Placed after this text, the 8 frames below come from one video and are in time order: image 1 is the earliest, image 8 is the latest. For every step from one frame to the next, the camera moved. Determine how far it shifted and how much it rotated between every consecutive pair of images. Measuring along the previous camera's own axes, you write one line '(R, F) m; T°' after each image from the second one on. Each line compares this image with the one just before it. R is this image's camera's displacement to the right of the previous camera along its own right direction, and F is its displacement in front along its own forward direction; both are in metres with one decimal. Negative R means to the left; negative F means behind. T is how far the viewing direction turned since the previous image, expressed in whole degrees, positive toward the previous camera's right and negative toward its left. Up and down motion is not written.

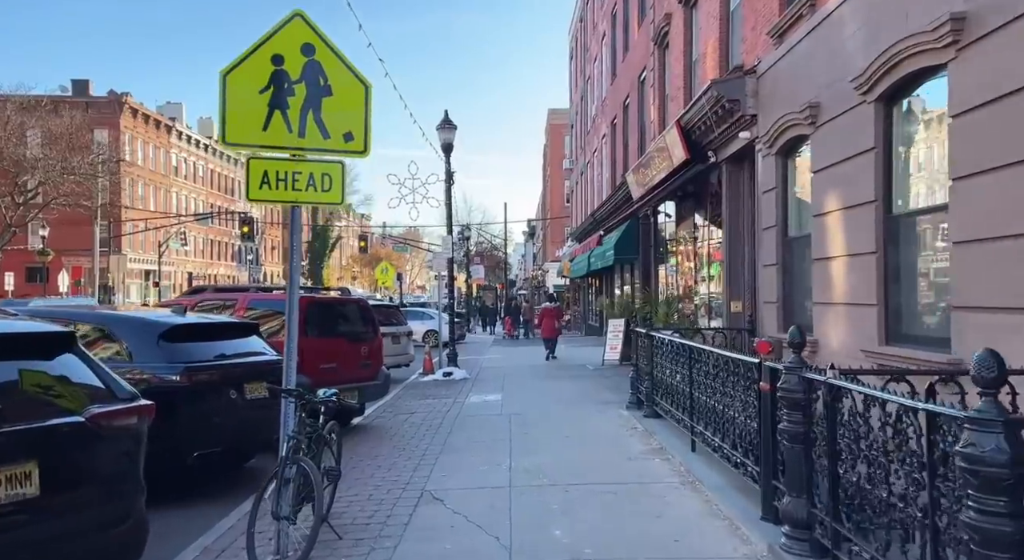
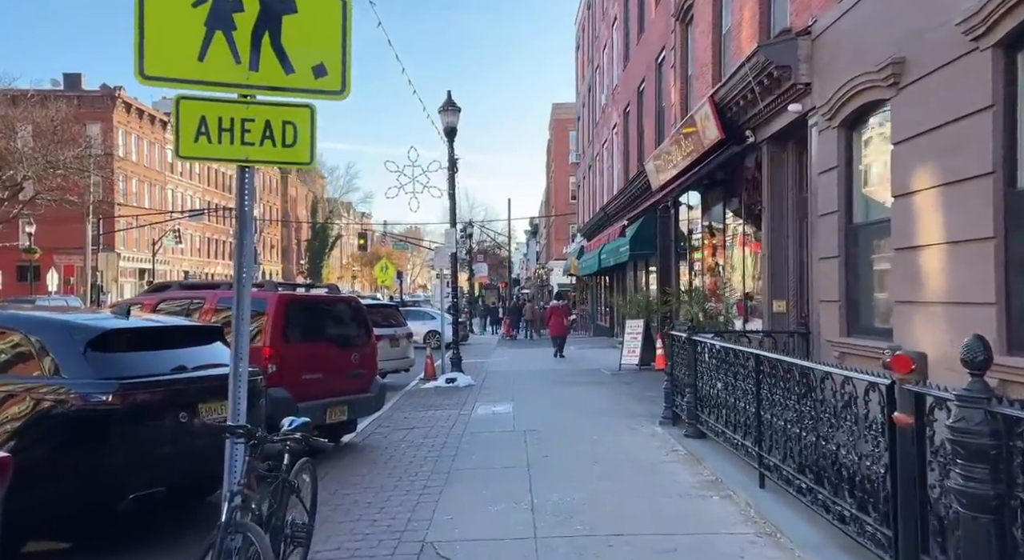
(-0.2, +1.5) m; 0°
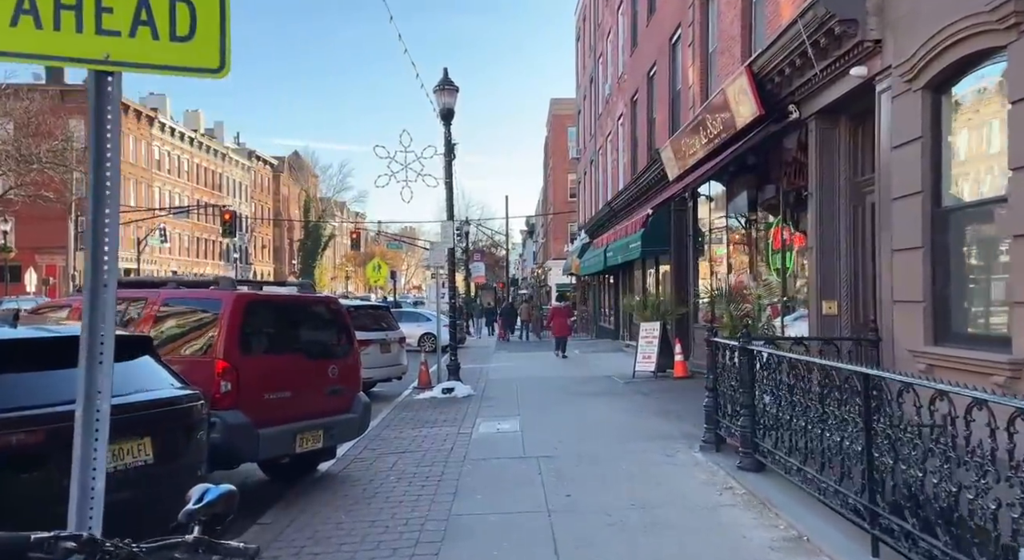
(-0.2, +1.6) m; 0°
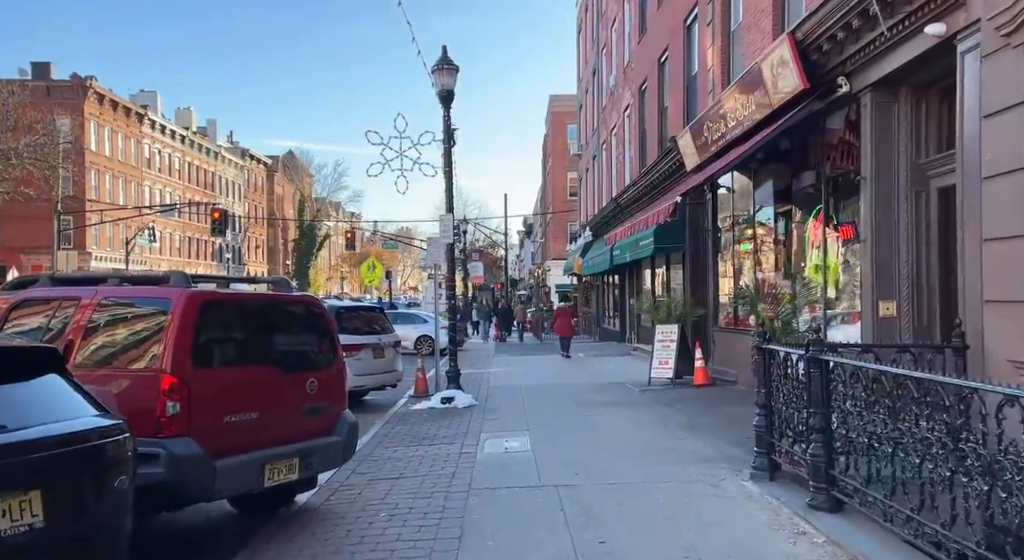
(-0.2, +1.3) m; 0°
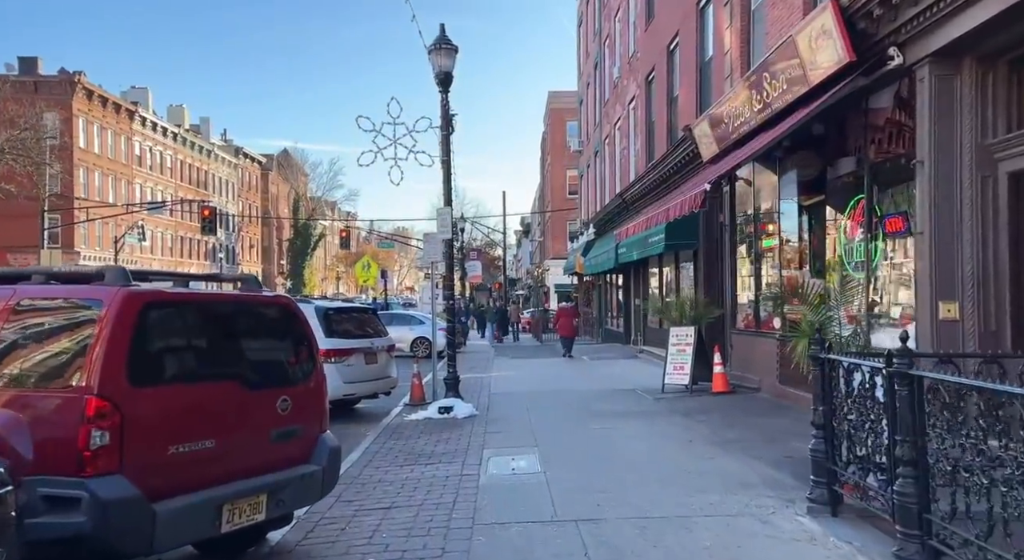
(-0.1, +1.1) m; 0°
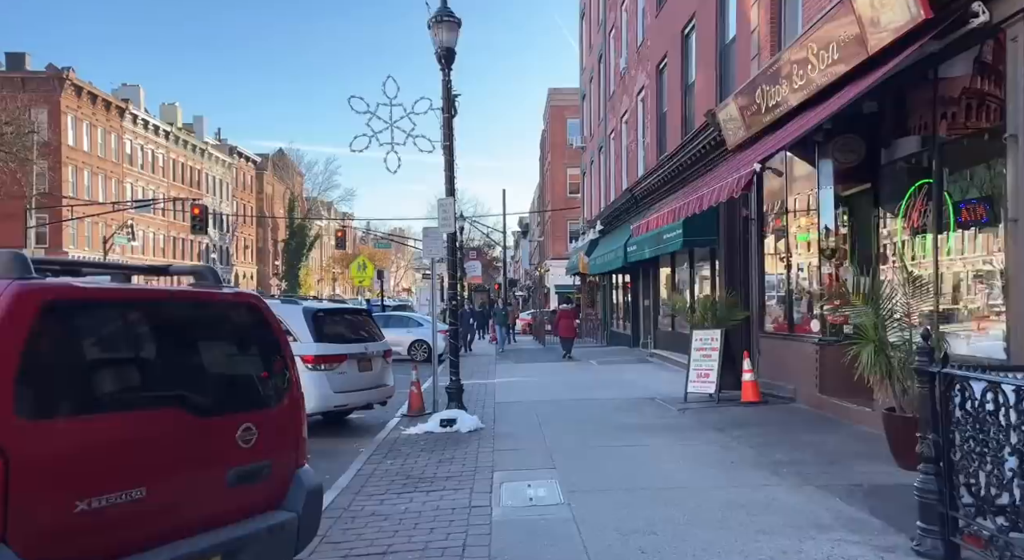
(-0.2, +1.2) m; 0°
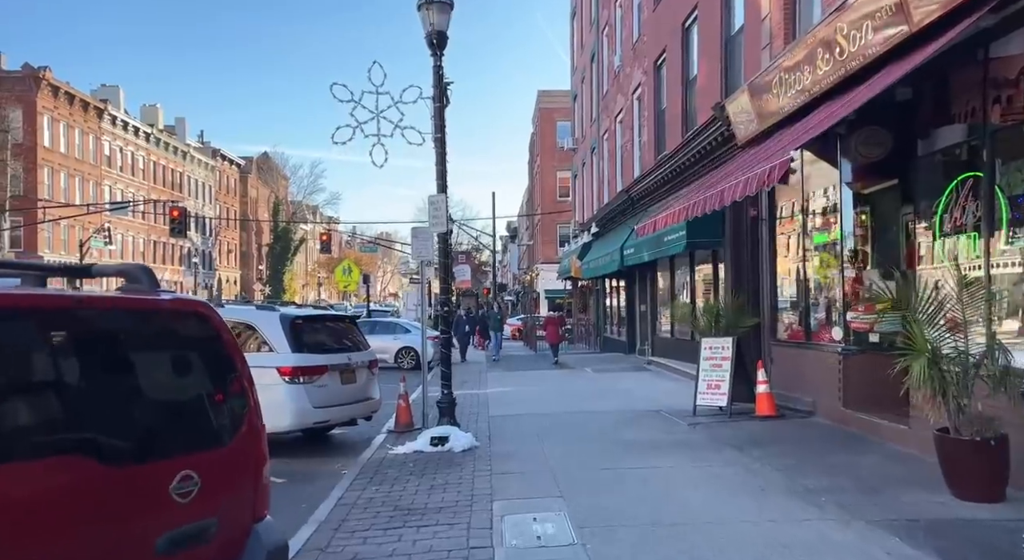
(-0.1, +0.9) m; +1°
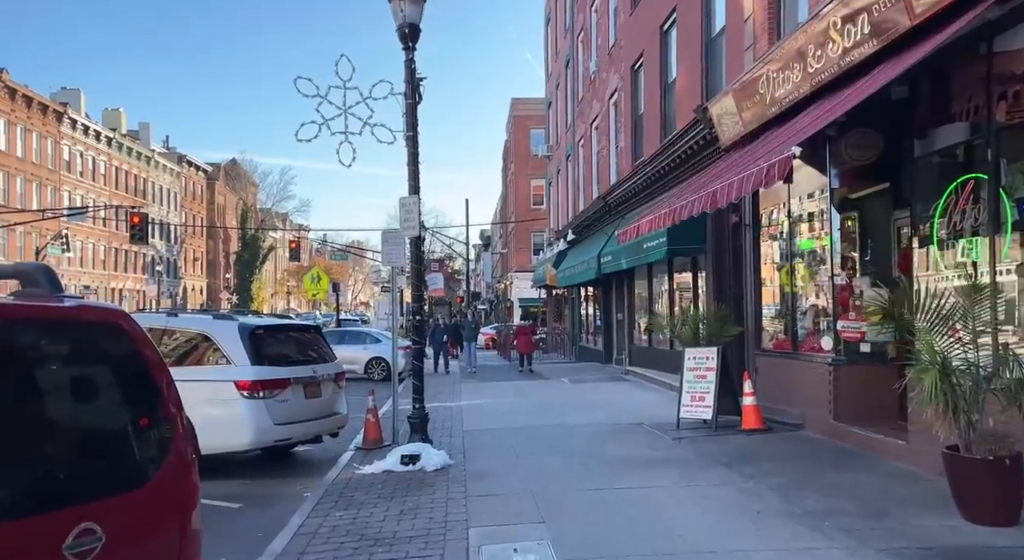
(0.0, +0.6) m; +2°
